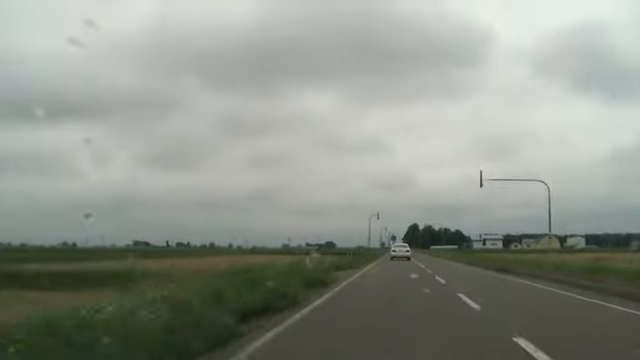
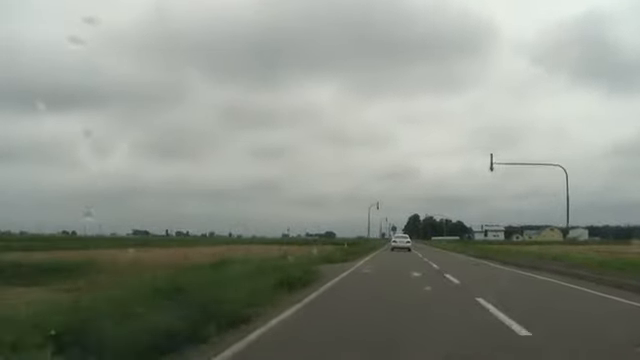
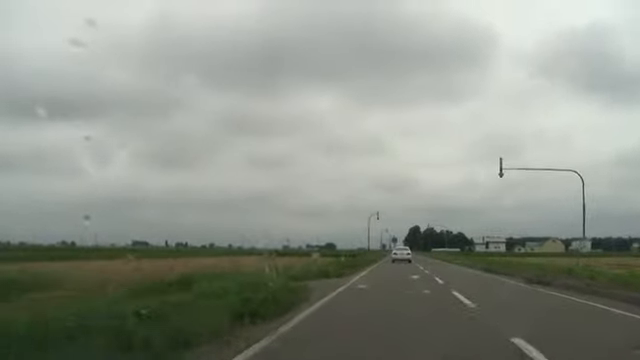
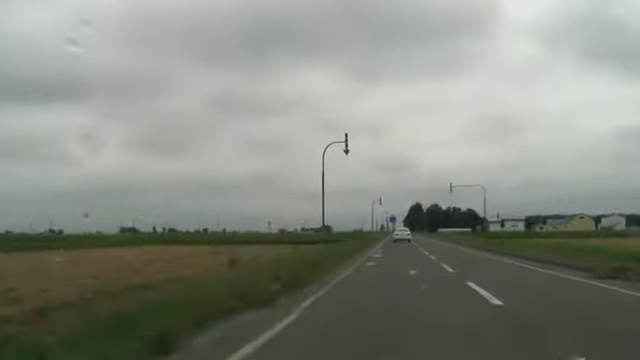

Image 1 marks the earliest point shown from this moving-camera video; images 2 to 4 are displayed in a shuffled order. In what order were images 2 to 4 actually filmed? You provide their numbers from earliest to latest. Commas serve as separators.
2, 3, 4
